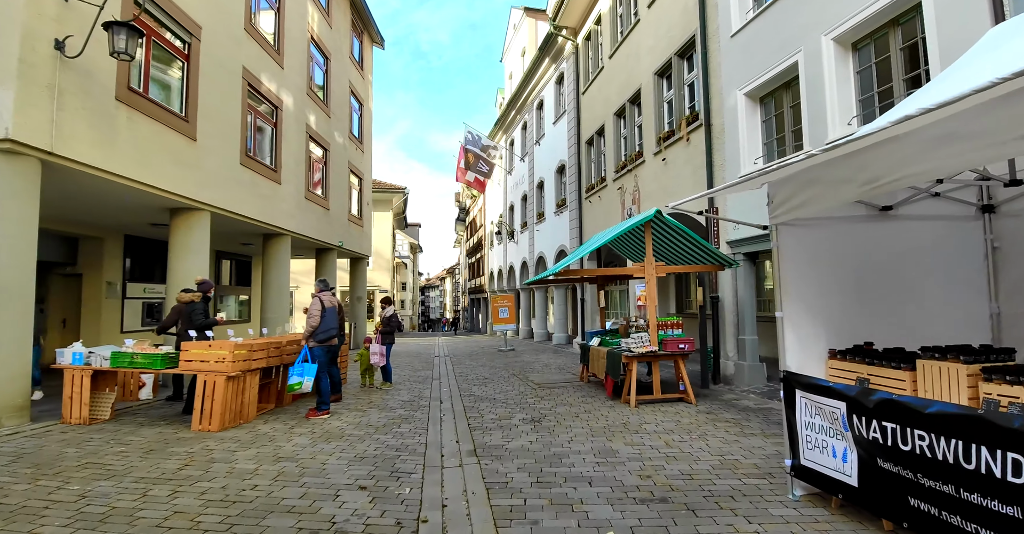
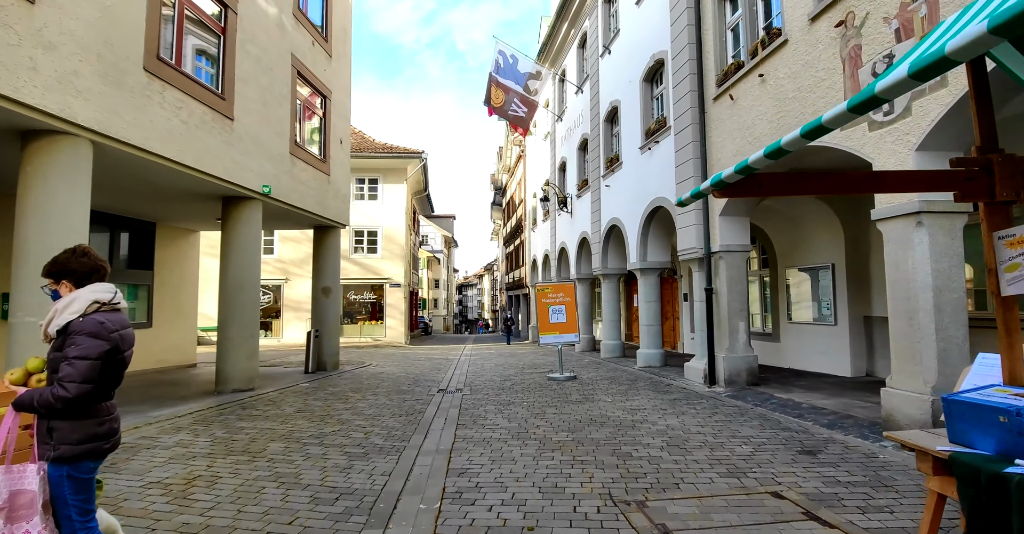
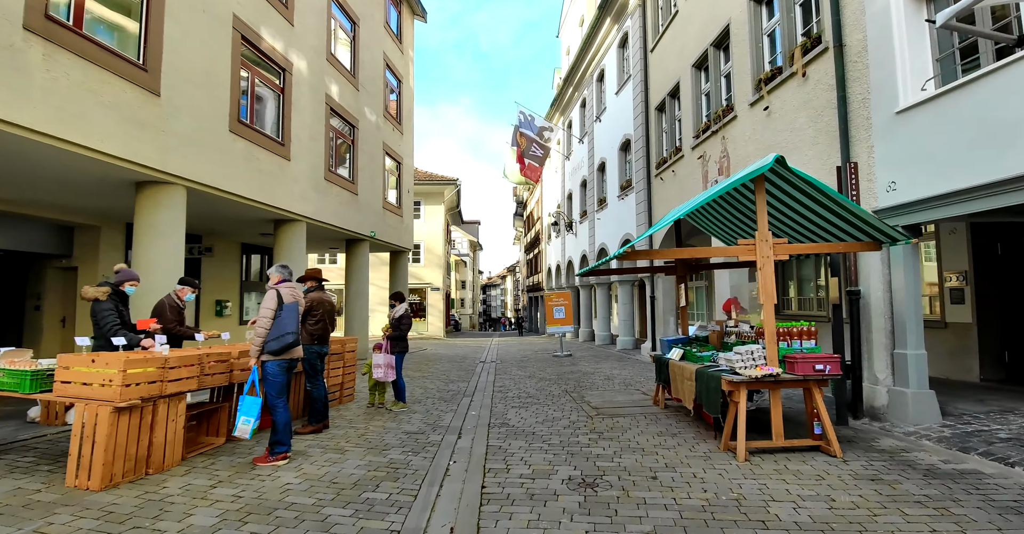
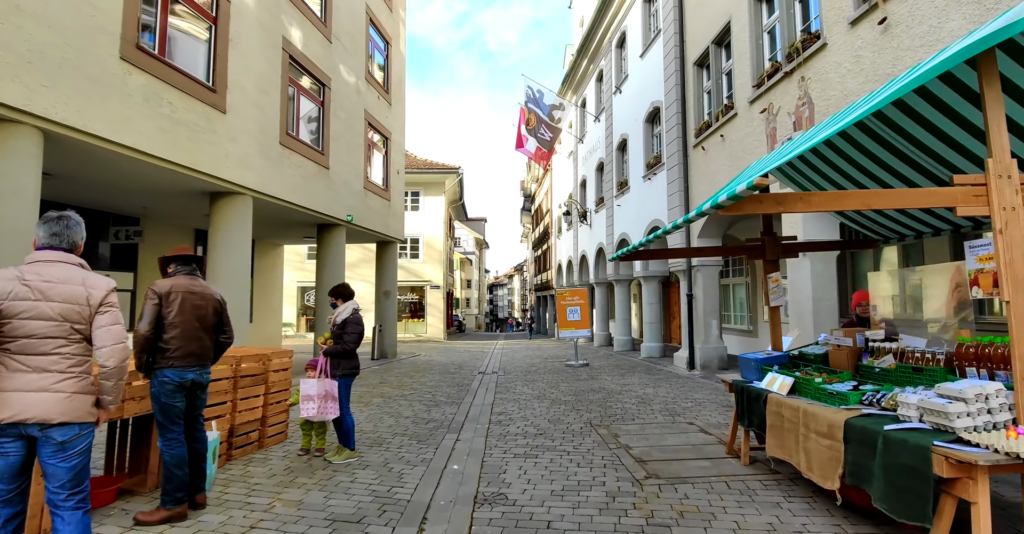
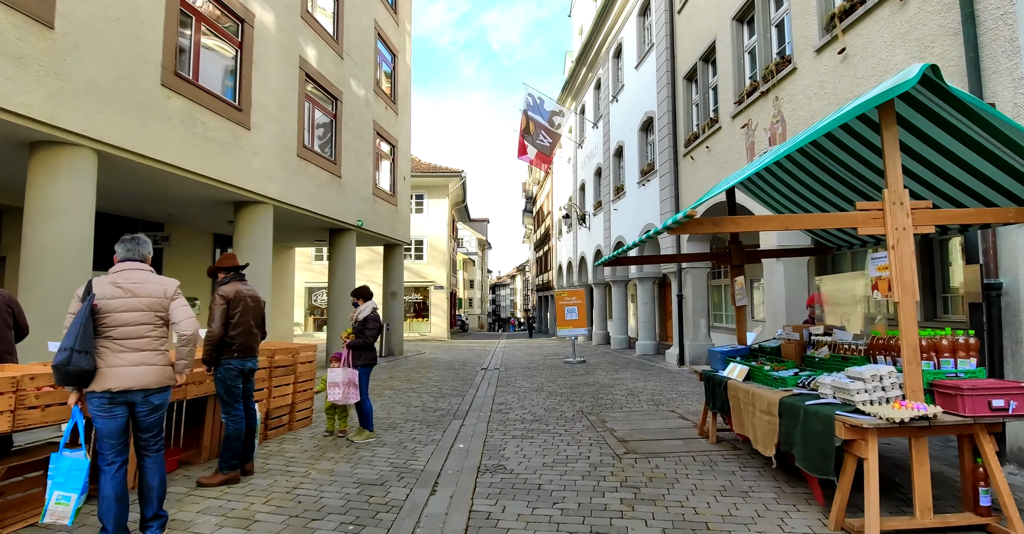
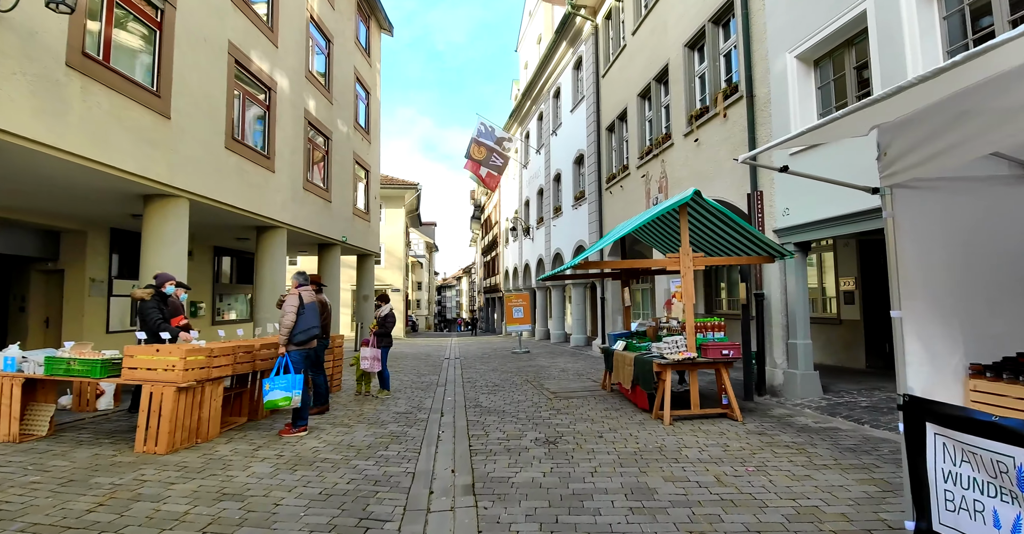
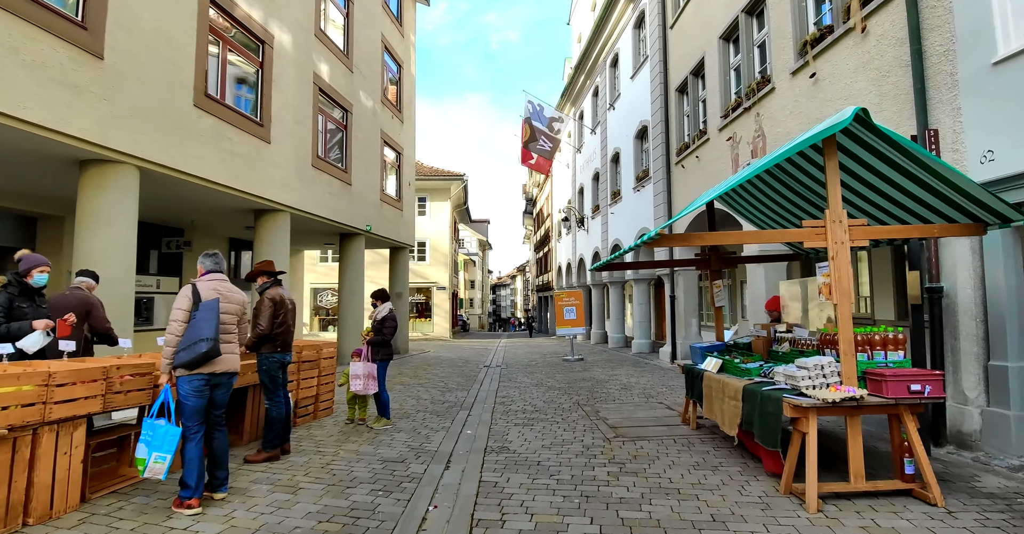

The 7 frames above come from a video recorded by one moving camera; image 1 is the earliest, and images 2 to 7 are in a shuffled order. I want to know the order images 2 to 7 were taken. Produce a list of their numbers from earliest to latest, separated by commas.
6, 3, 7, 5, 4, 2
